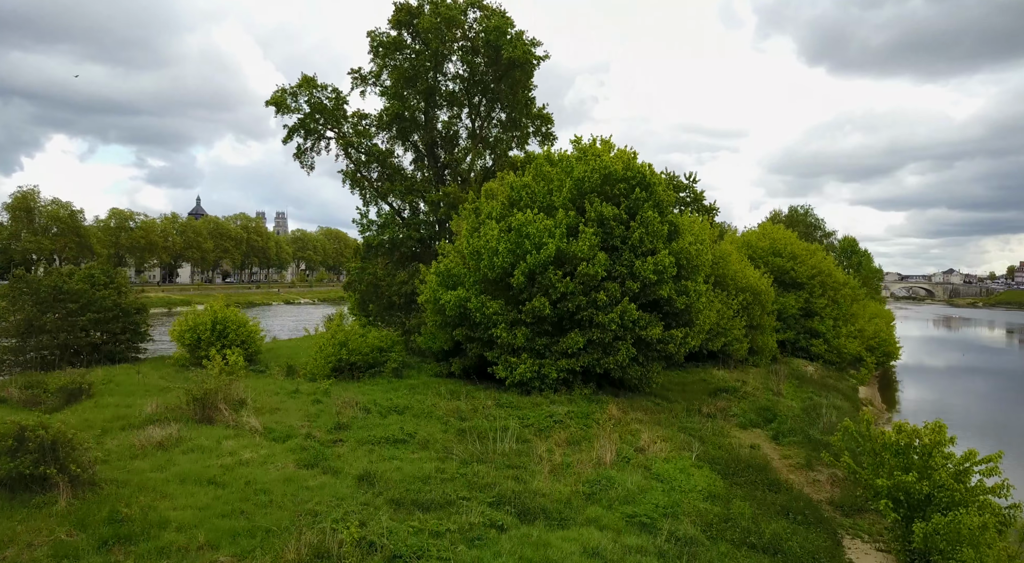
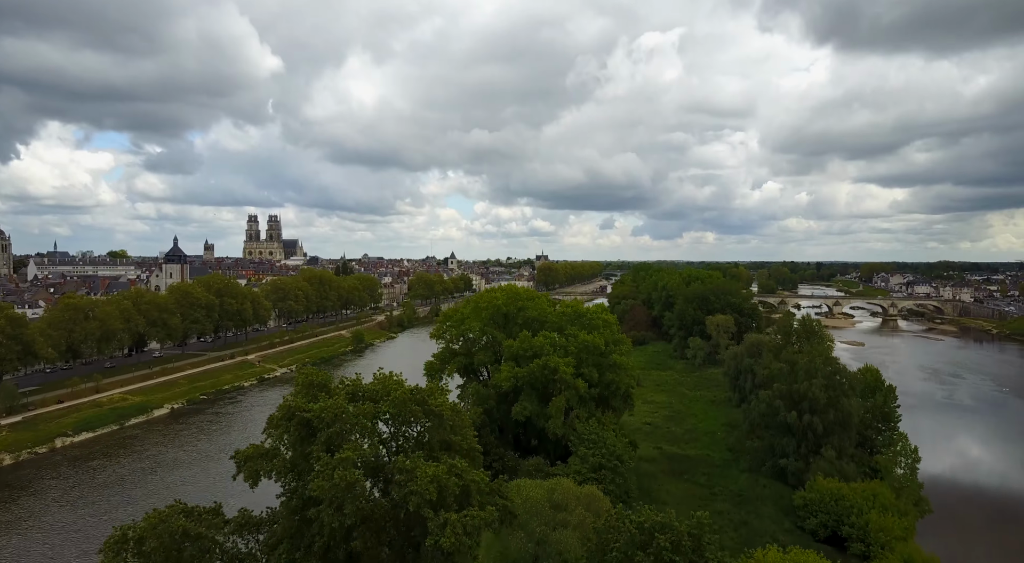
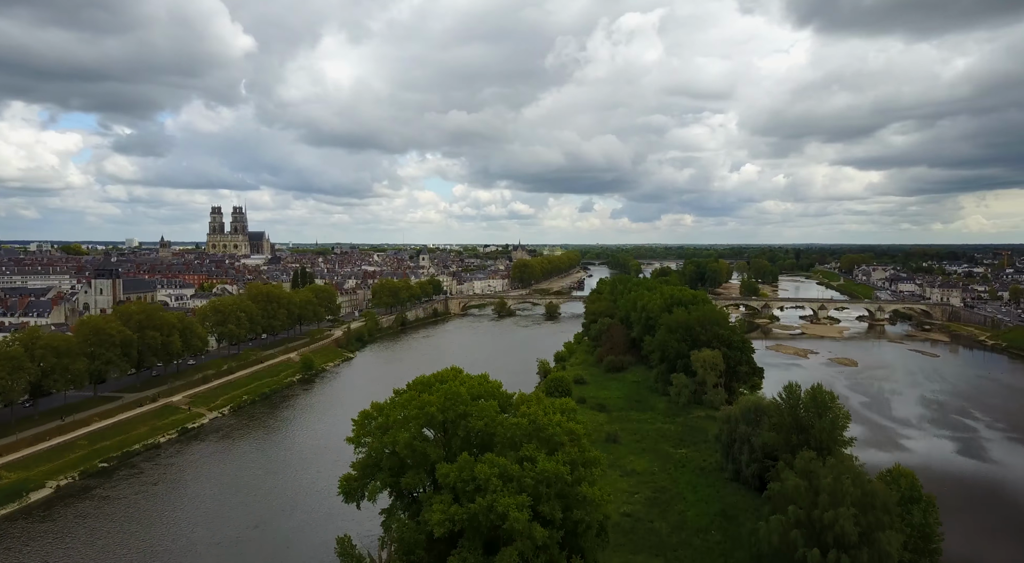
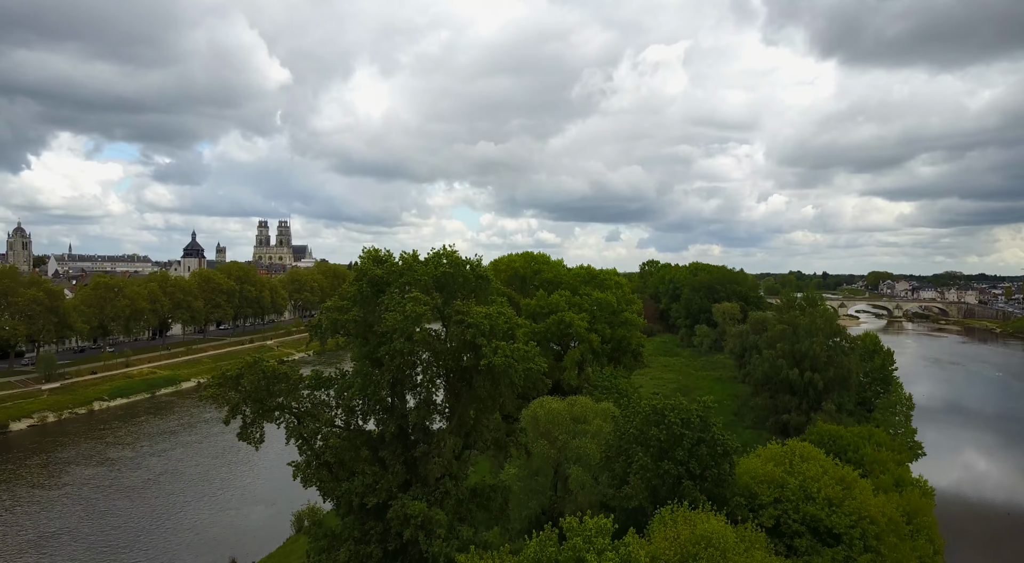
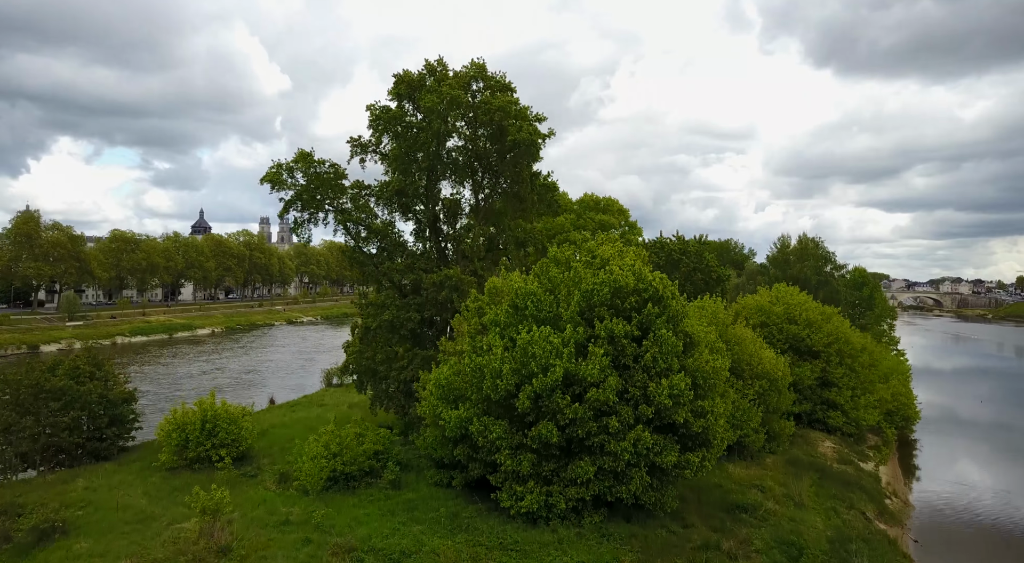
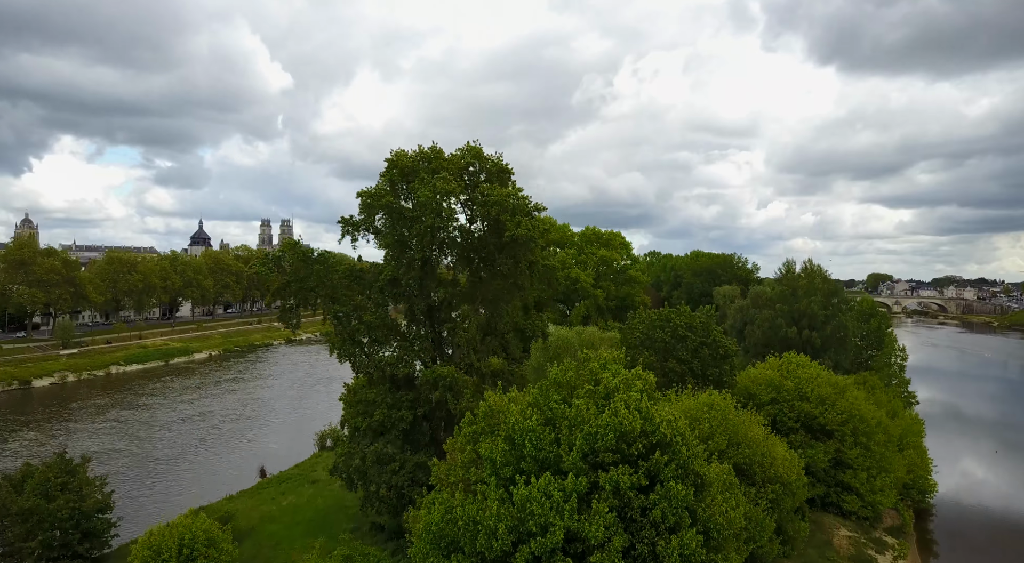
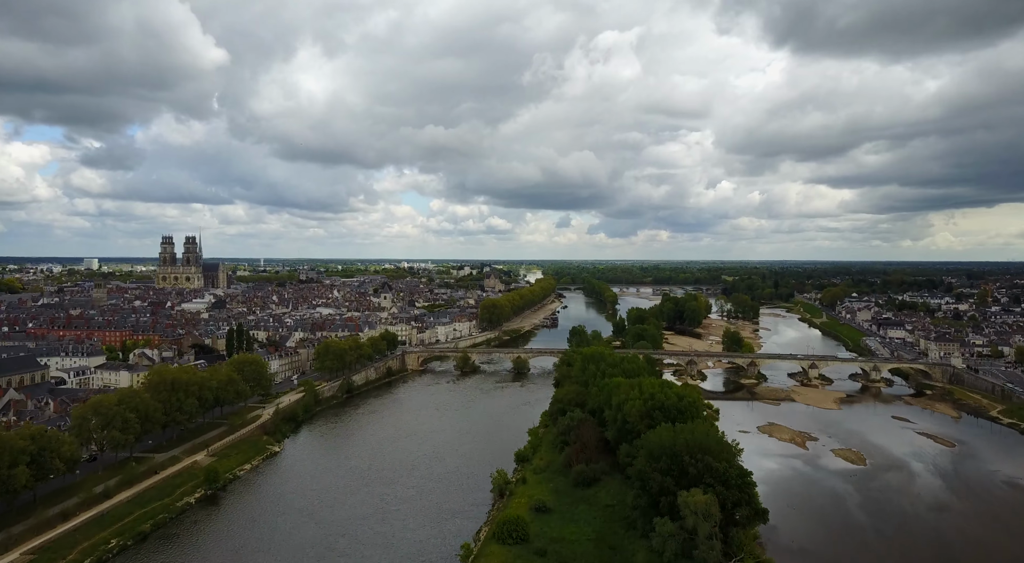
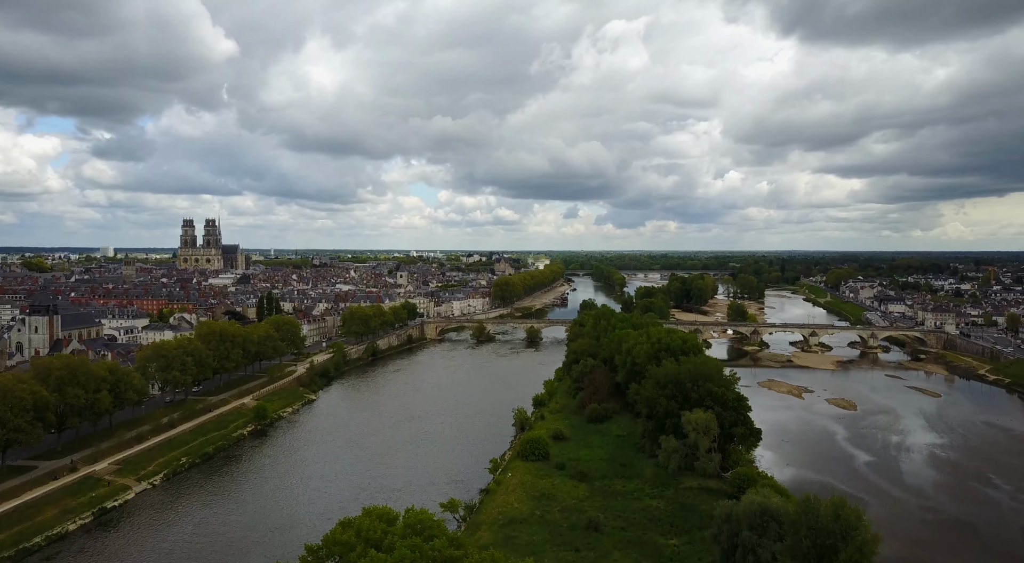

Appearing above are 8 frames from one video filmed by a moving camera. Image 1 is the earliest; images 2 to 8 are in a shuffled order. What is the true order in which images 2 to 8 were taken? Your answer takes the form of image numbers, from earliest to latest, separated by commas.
5, 6, 4, 2, 3, 8, 7
